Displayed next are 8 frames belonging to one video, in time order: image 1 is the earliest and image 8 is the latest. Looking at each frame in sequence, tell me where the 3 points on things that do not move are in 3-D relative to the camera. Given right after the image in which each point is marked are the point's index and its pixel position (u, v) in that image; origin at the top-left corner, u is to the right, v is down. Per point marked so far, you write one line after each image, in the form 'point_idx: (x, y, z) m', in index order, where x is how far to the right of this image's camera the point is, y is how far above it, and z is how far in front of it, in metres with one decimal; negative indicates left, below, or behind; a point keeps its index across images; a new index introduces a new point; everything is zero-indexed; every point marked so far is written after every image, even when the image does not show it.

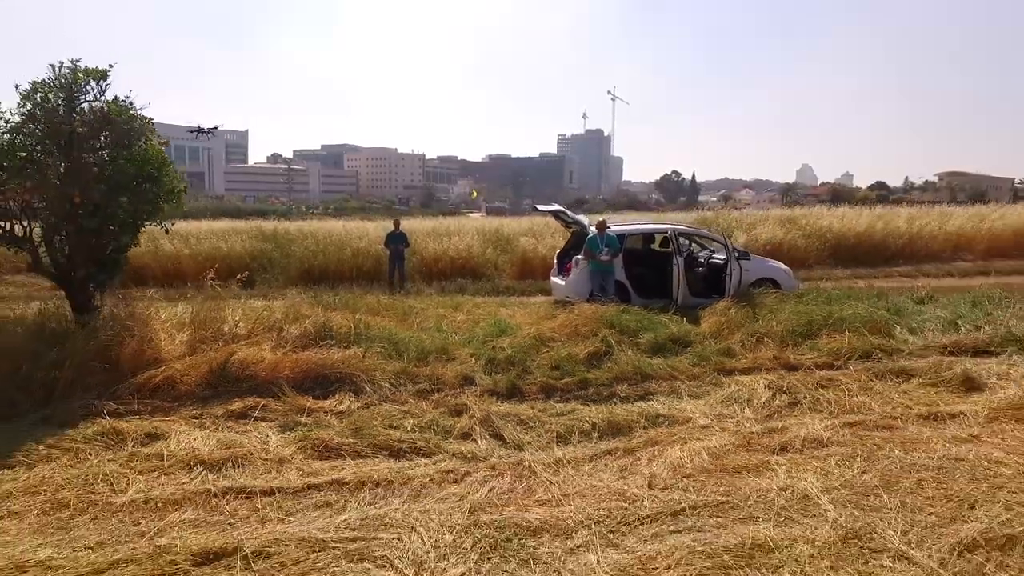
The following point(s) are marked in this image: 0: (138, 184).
0: (-3.0, +0.9, +4.9) m
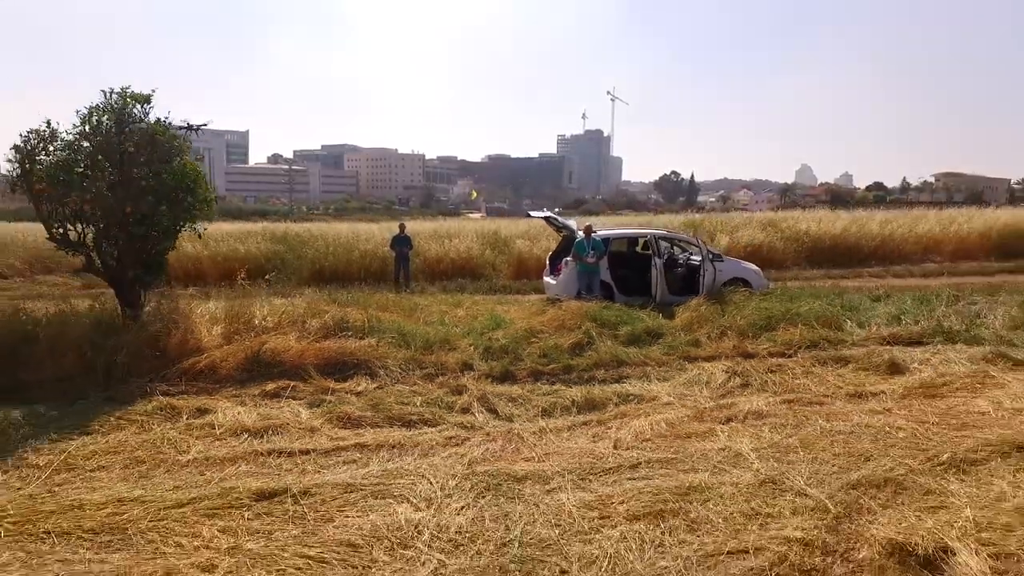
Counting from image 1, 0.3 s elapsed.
0: (-3.1, +0.9, +5.6) m
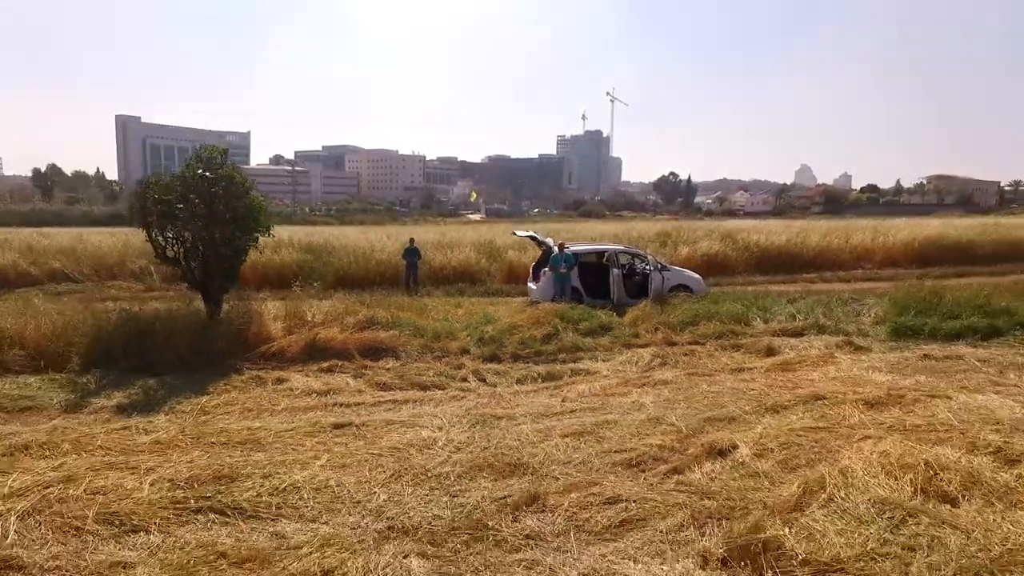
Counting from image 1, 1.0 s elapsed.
0: (-3.2, +0.8, +7.4) m
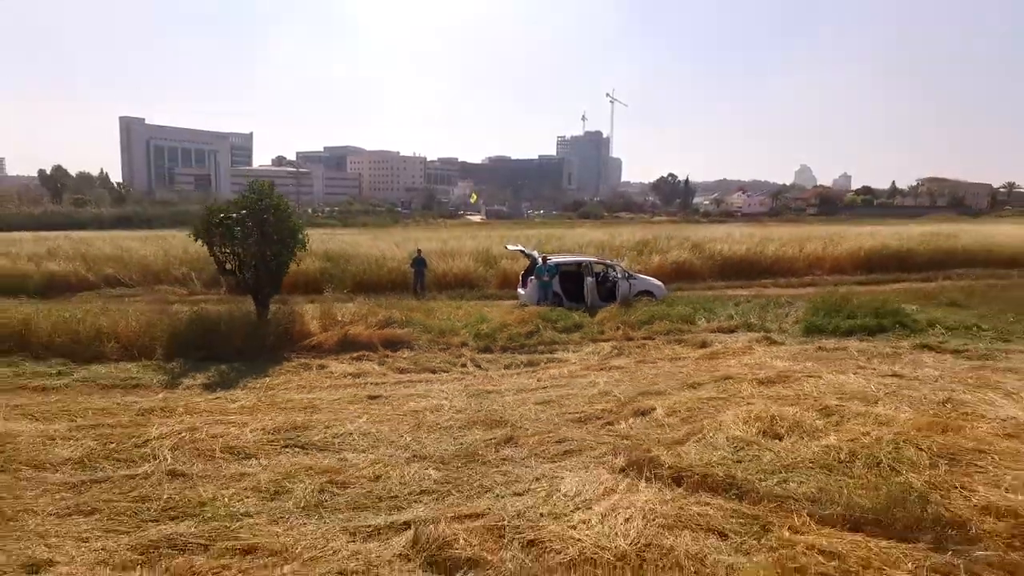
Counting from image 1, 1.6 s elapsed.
0: (-3.4, +0.7, +9.2) m
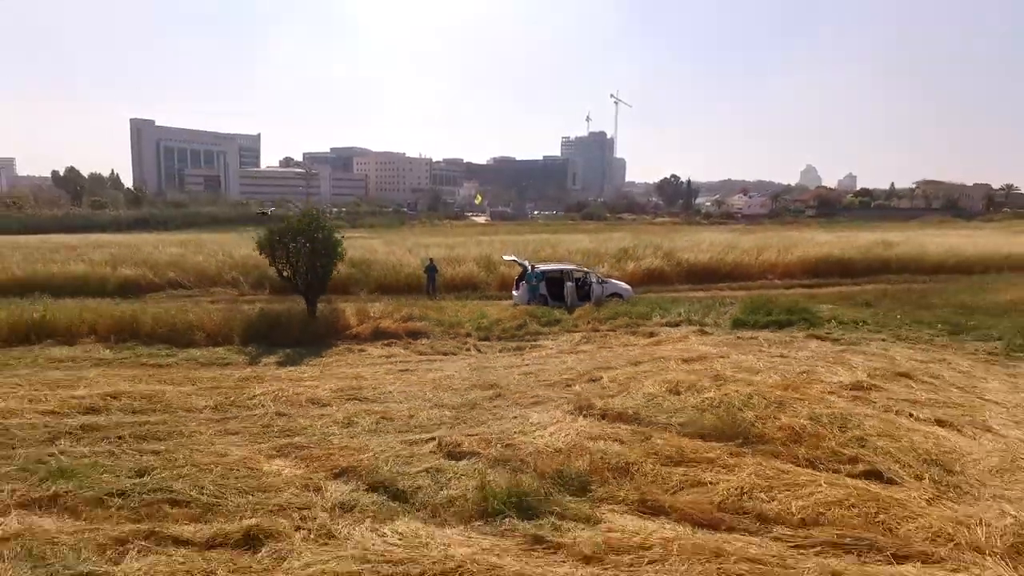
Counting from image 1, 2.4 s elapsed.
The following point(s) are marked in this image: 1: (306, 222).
0: (-3.5, +0.7, +11.7) m
1: (-3.9, +1.2, +11.4) m
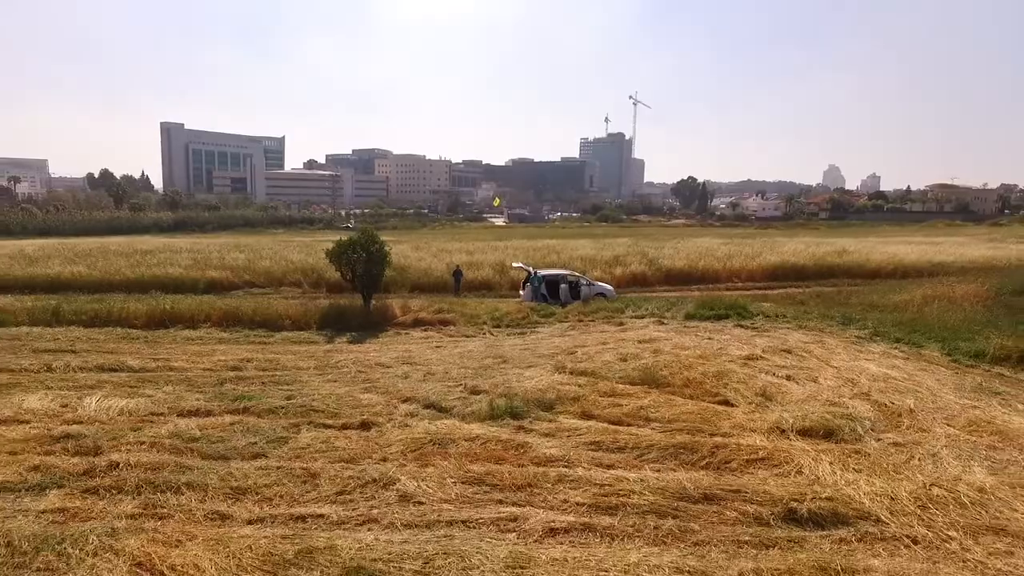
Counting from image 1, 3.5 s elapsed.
0: (-3.3, +0.7, +15.3) m
1: (-3.7, +1.2, +15.1) m
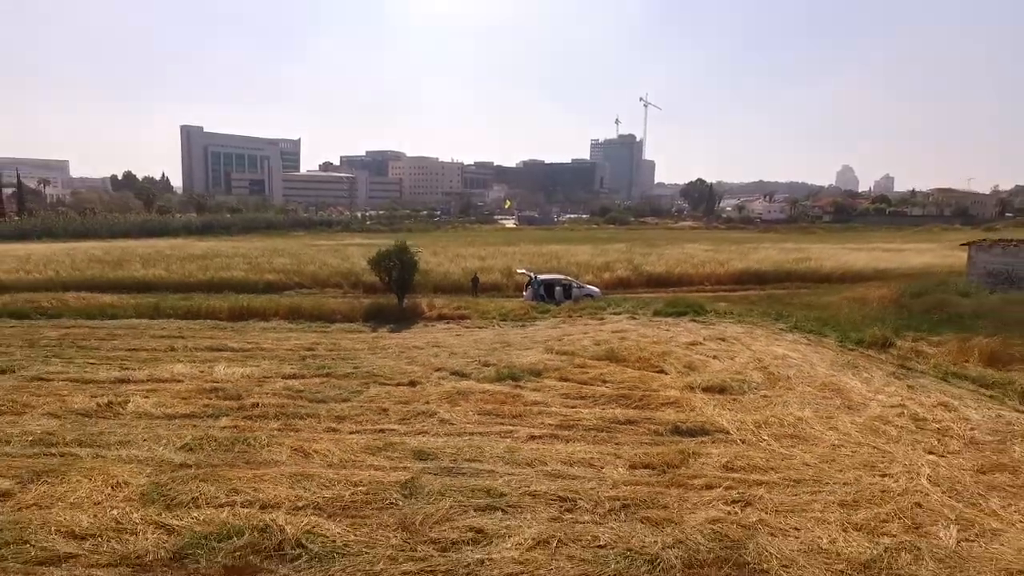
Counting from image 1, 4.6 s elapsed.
0: (-3.2, +0.6, +19.1) m
1: (-3.6, +1.2, +18.9) m
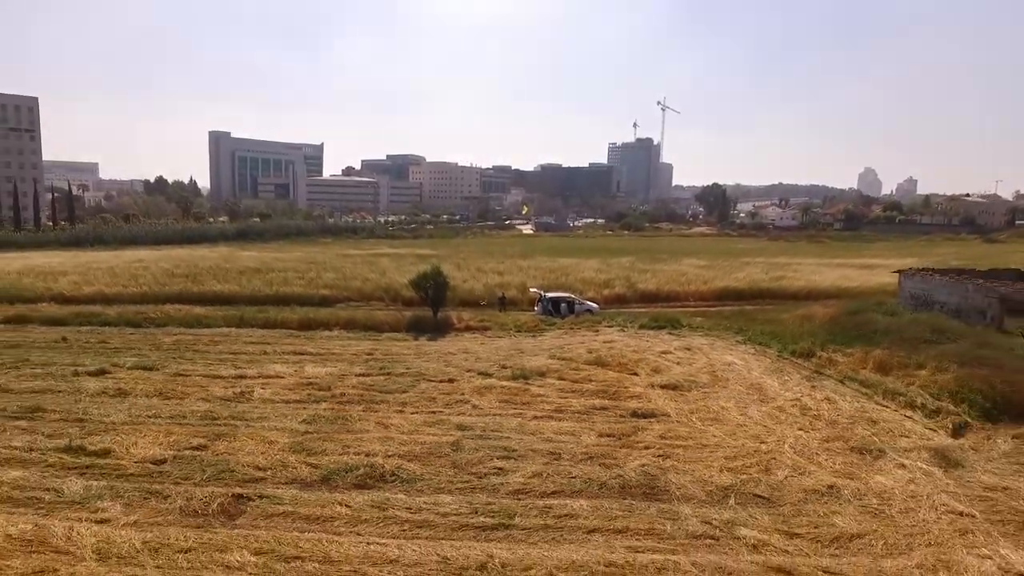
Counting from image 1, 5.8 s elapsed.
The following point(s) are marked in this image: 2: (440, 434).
0: (-2.6, 0.0, +23.5) m
1: (-3.1, +0.6, +23.3) m
2: (-1.5, -3.1, +12.6) m
